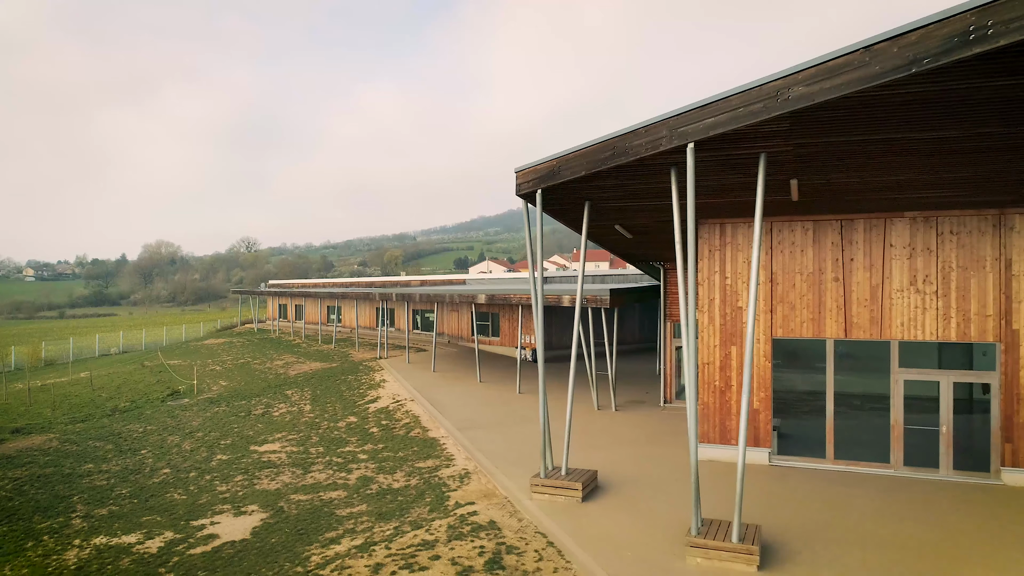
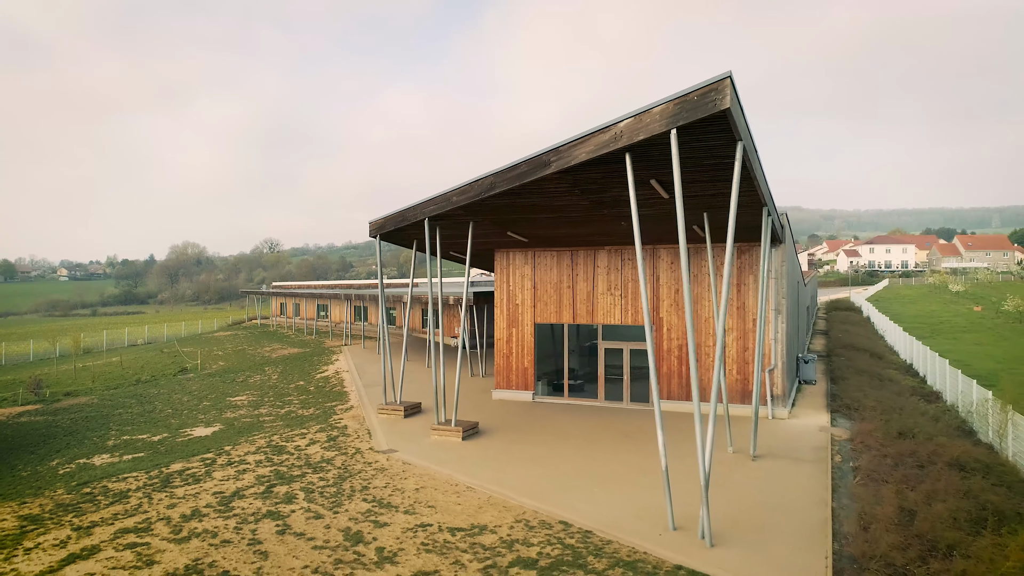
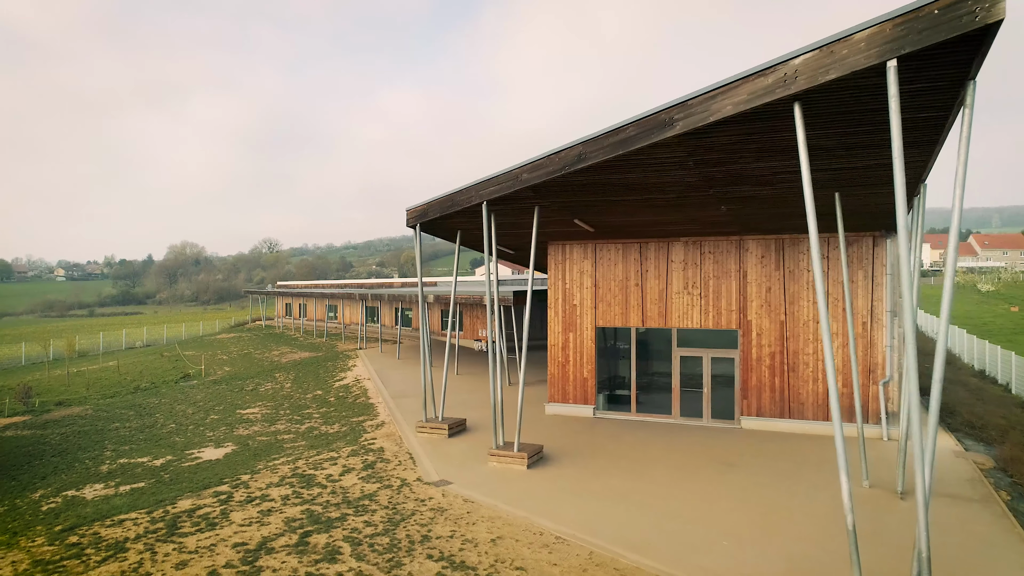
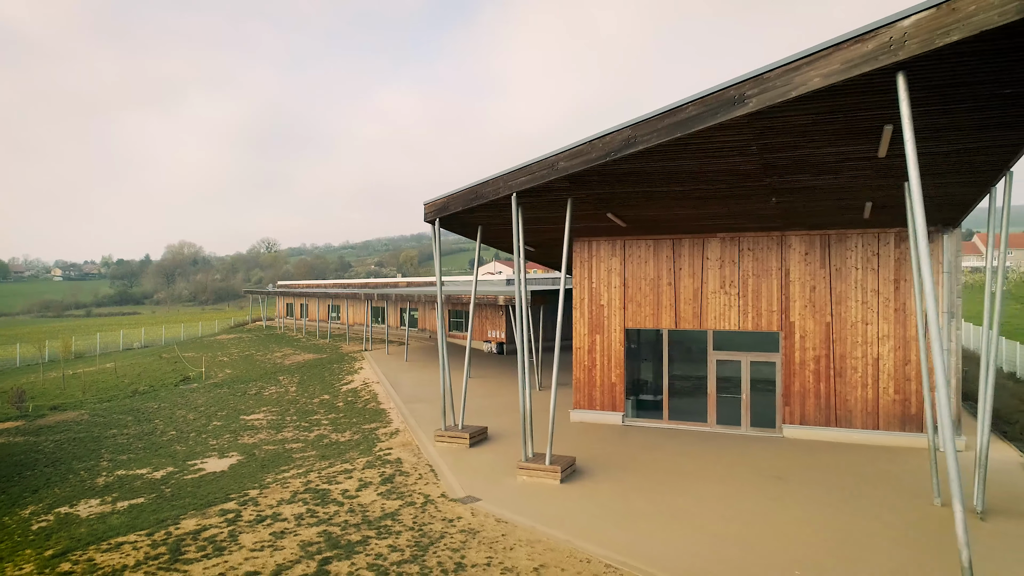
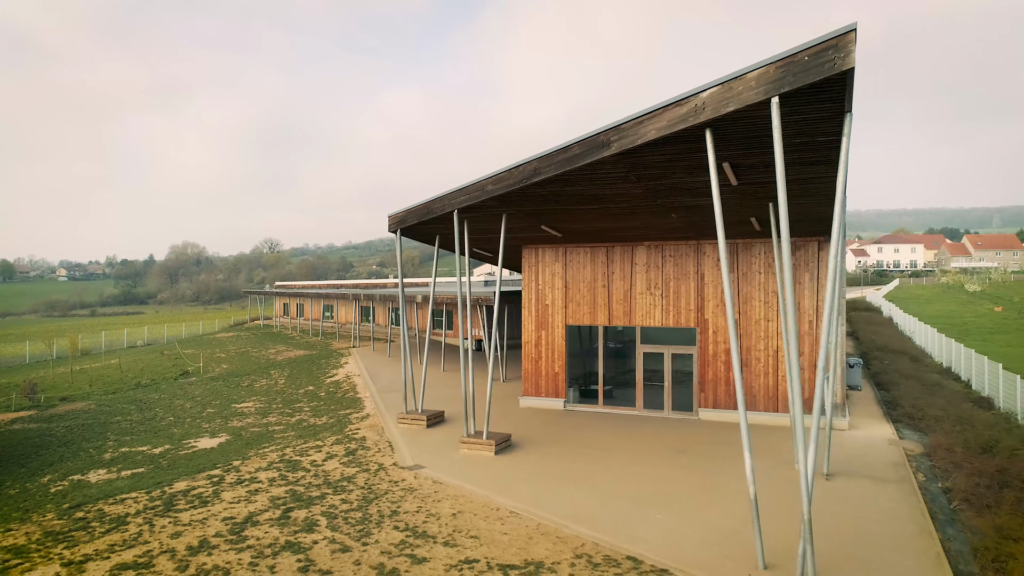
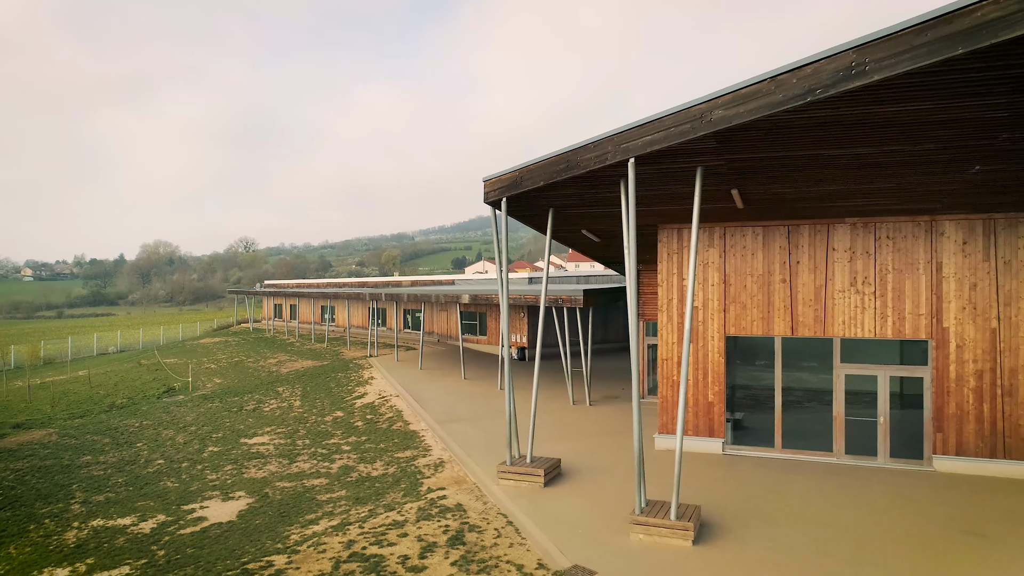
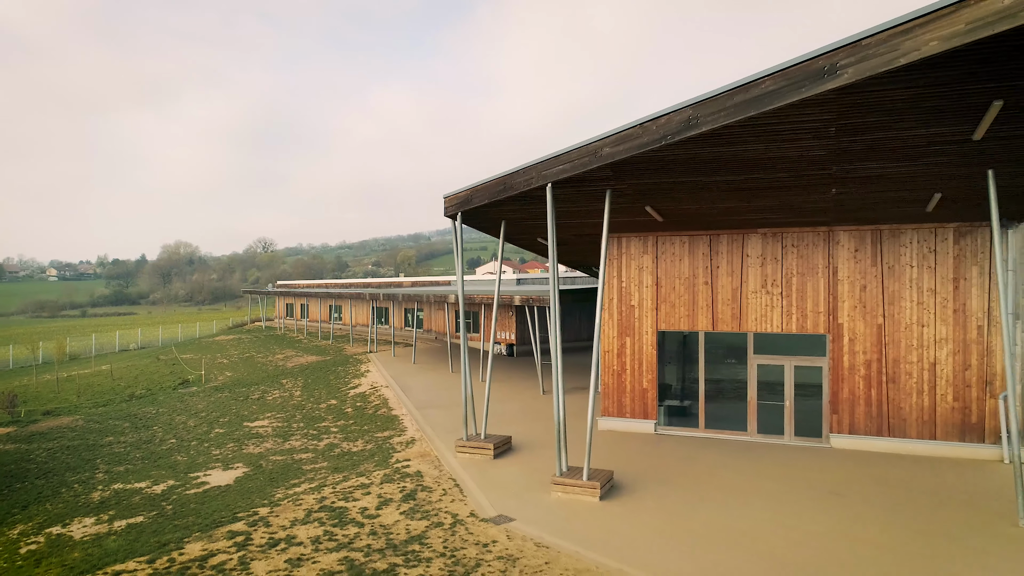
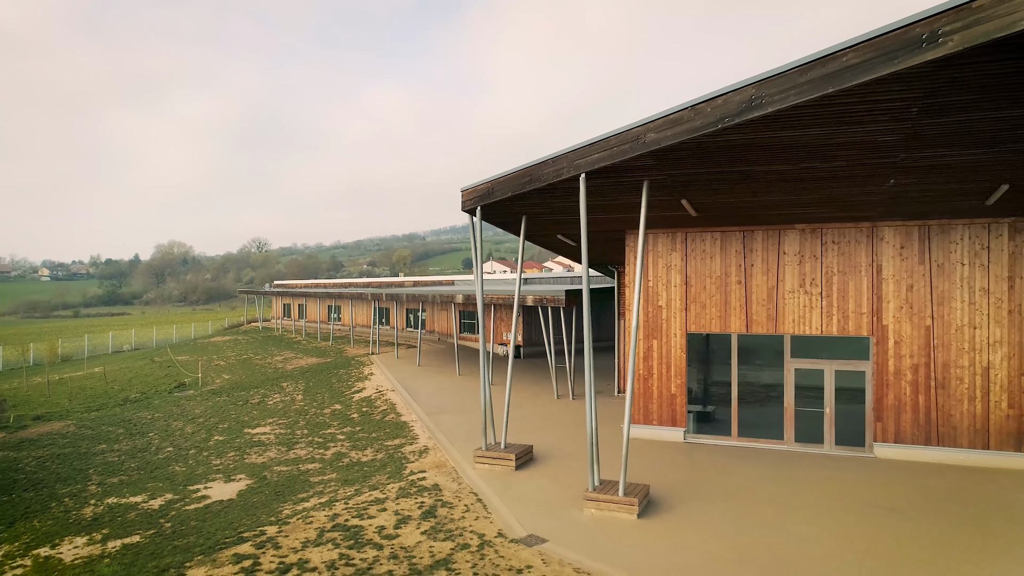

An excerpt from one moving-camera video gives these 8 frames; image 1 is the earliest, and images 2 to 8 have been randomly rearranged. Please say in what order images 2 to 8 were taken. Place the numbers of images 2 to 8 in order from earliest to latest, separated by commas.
6, 8, 7, 4, 3, 5, 2
